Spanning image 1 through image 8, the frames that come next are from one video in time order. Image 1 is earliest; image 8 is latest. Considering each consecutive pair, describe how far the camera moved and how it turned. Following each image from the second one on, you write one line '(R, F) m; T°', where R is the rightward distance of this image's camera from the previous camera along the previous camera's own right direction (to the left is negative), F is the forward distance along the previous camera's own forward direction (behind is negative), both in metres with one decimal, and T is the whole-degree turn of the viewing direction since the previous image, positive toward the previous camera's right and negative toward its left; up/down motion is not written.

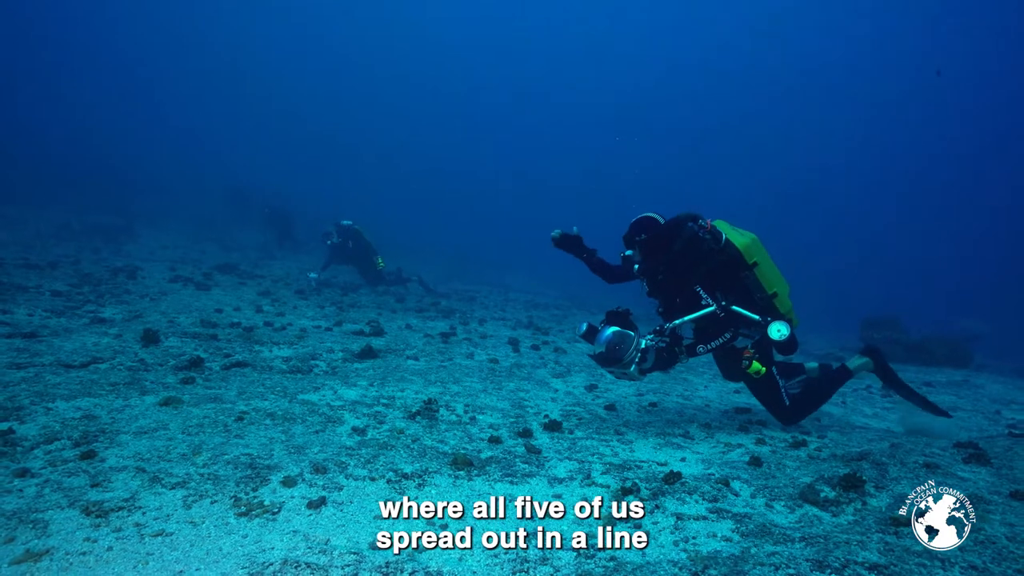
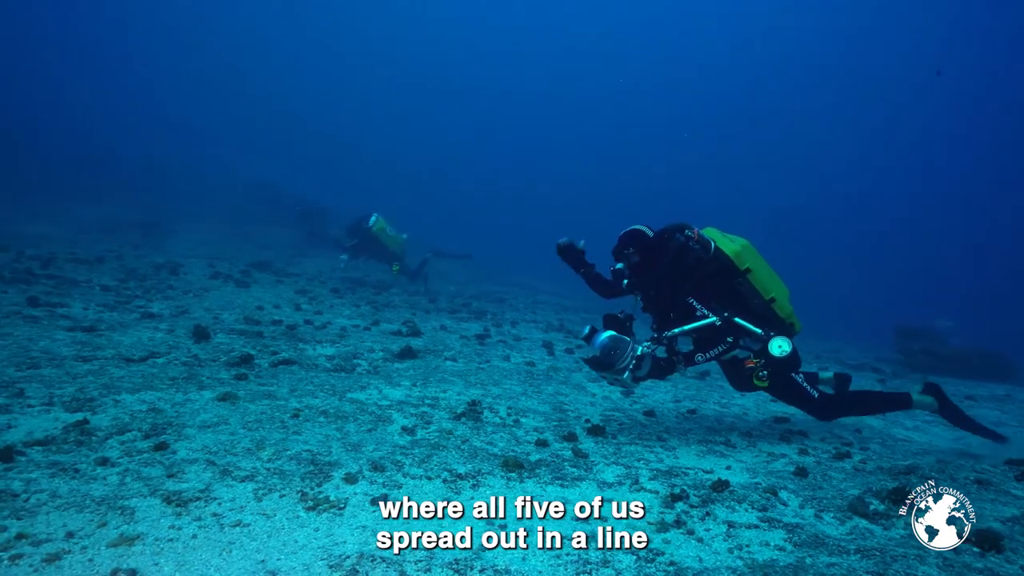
(-0.3, -0.1) m; -2°
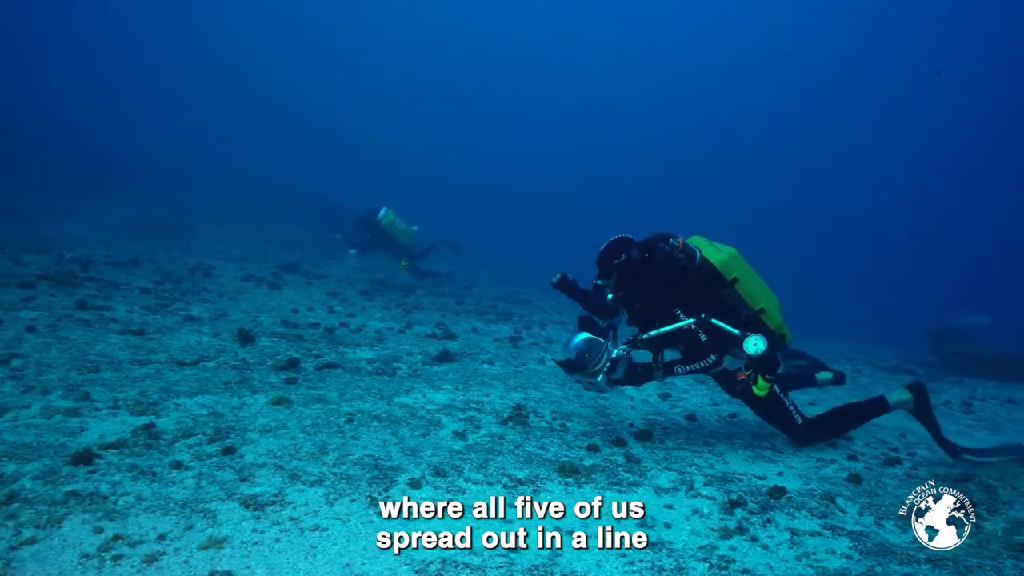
(-0.4, -0.1) m; -1°
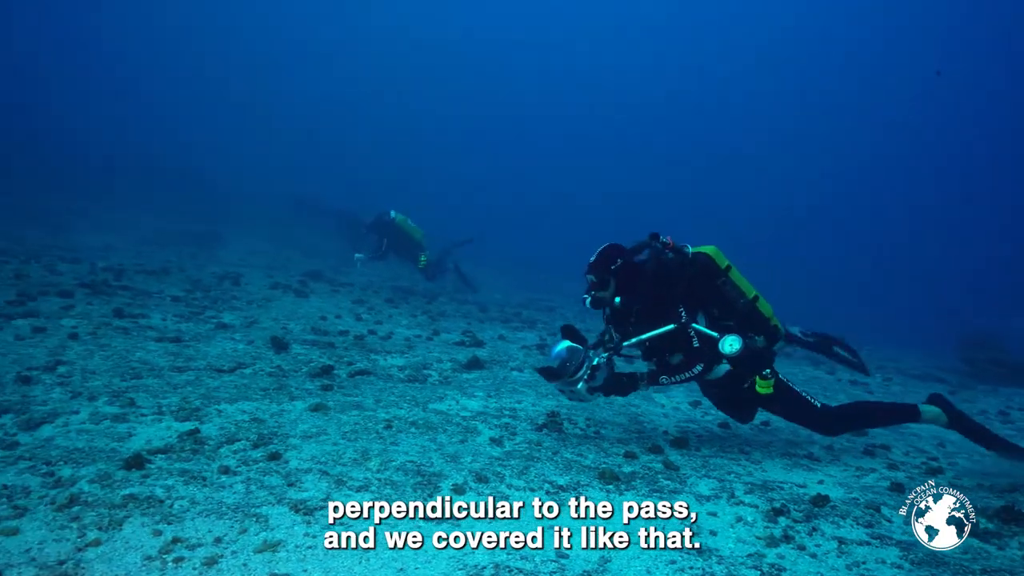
(-0.2, -0.1) m; -1°
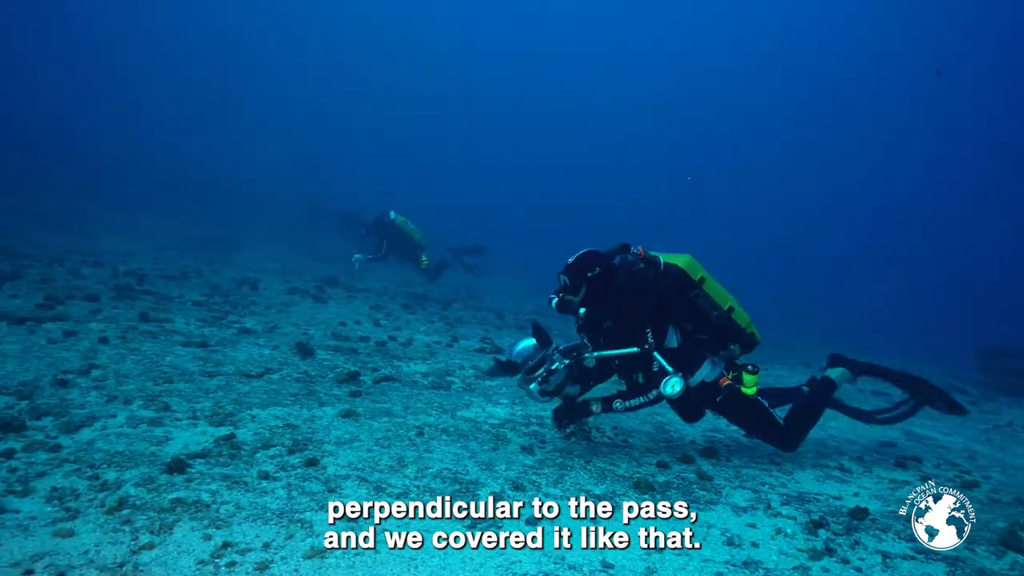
(-0.3, 0.0) m; 0°
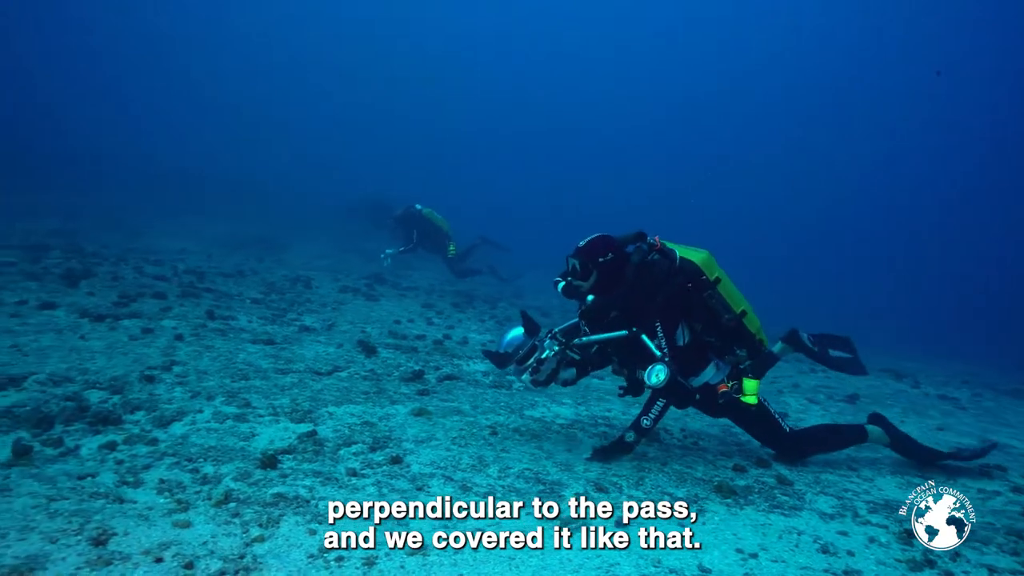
(-0.4, -0.1) m; -3°
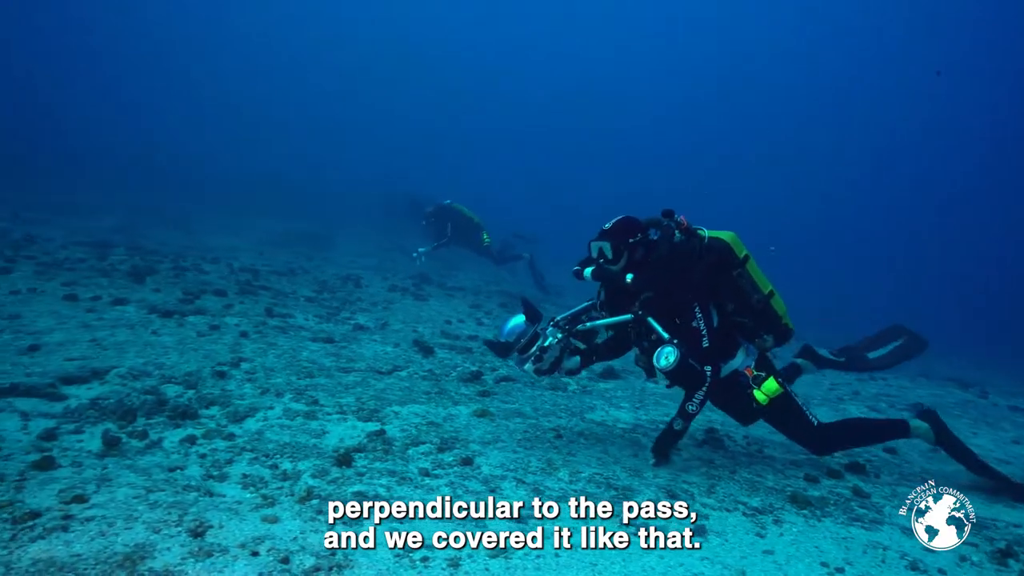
(-0.3, 0.0) m; -3°
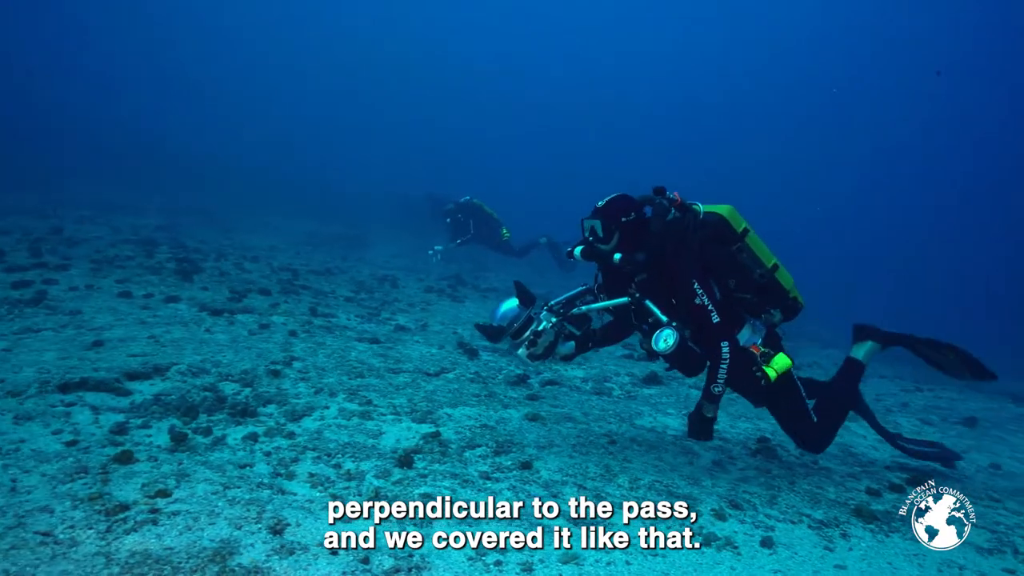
(-0.4, -0.1) m; -2°
